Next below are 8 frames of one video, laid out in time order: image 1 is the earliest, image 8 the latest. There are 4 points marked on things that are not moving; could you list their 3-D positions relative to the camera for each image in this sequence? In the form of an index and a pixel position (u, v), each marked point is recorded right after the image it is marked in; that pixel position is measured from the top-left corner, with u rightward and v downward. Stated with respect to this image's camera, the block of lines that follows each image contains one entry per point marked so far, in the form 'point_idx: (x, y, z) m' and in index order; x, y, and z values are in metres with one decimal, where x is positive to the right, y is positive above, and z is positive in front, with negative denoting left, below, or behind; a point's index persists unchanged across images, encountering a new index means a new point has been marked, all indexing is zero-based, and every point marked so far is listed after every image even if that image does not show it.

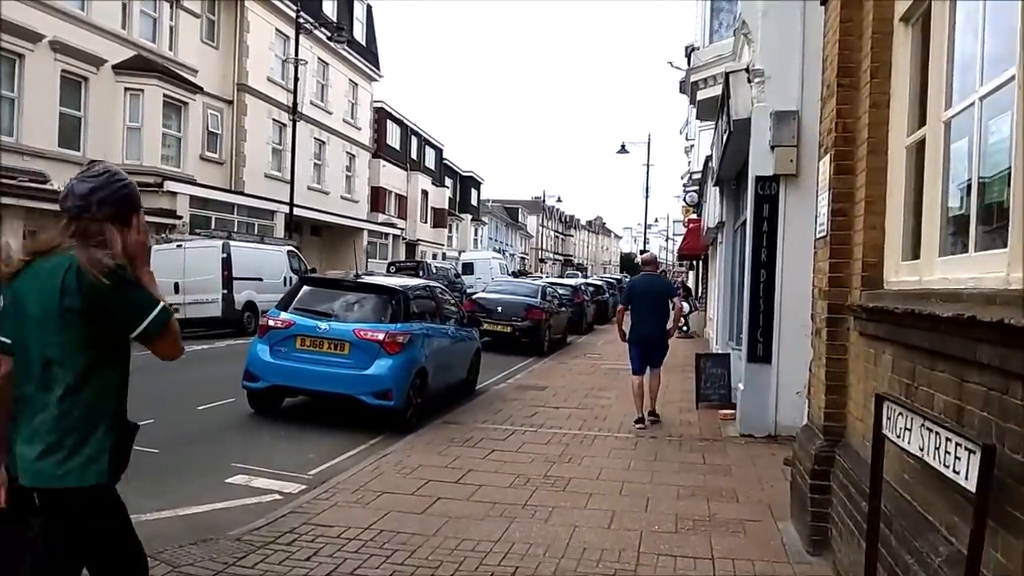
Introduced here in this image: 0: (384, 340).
0: (-1.2, -0.5, +8.0) m
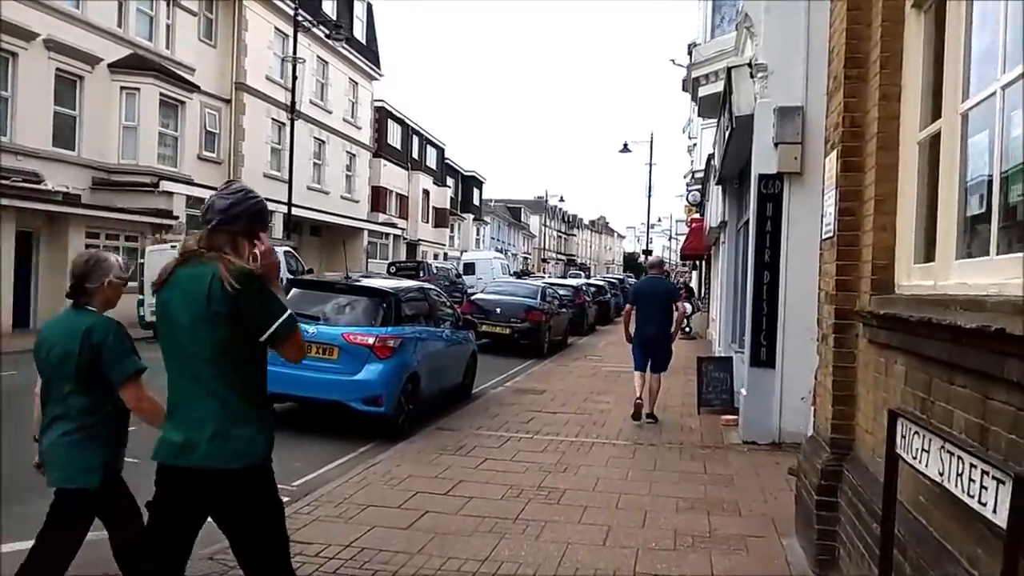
0: (-1.3, -0.5, +7.8) m
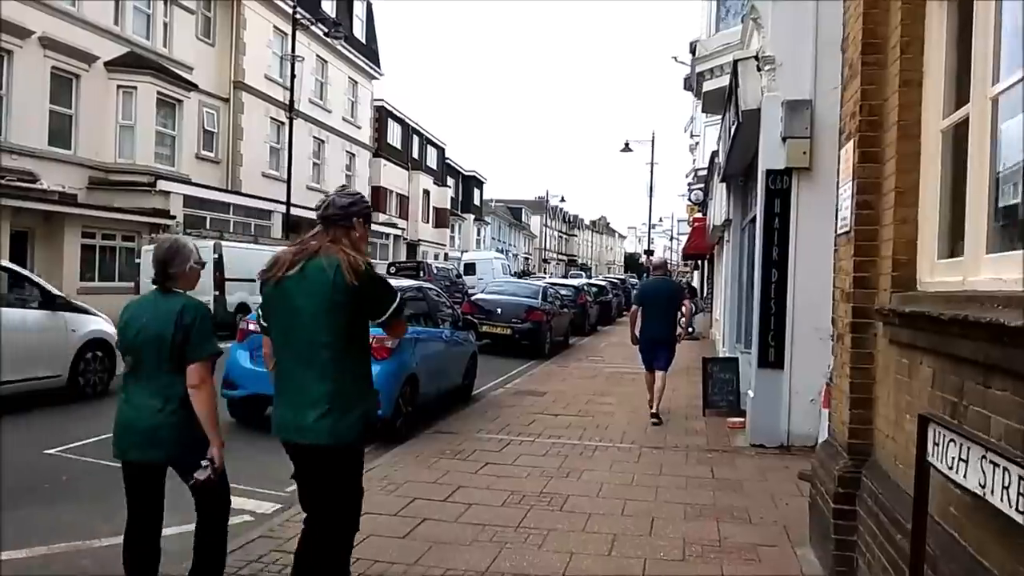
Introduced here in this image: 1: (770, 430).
0: (-1.3, -0.5, +7.5) m
1: (+2.4, -1.3, +7.9) m
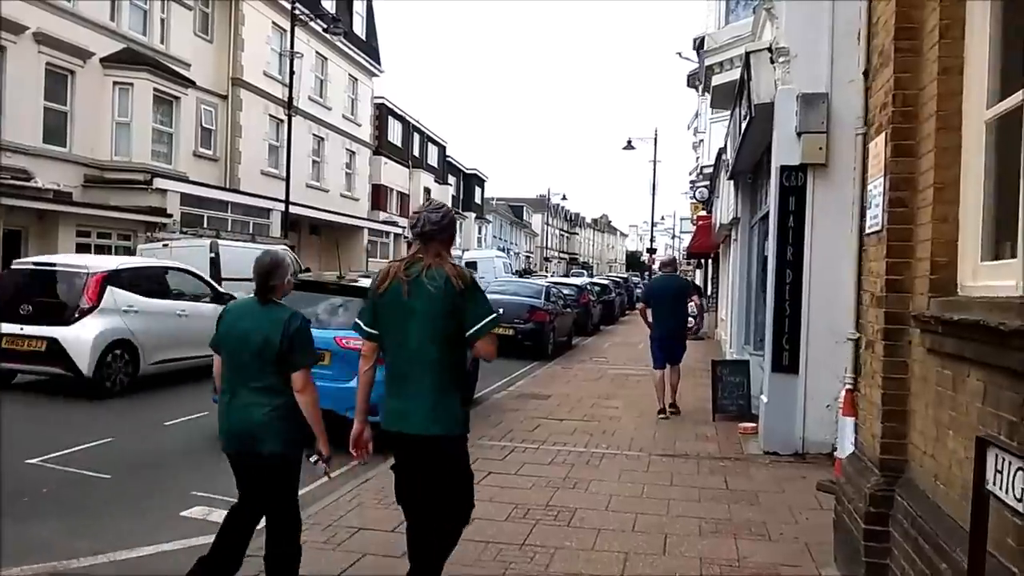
0: (-1.2, -0.5, +7.2) m
1: (+2.4, -1.3, +7.6) m
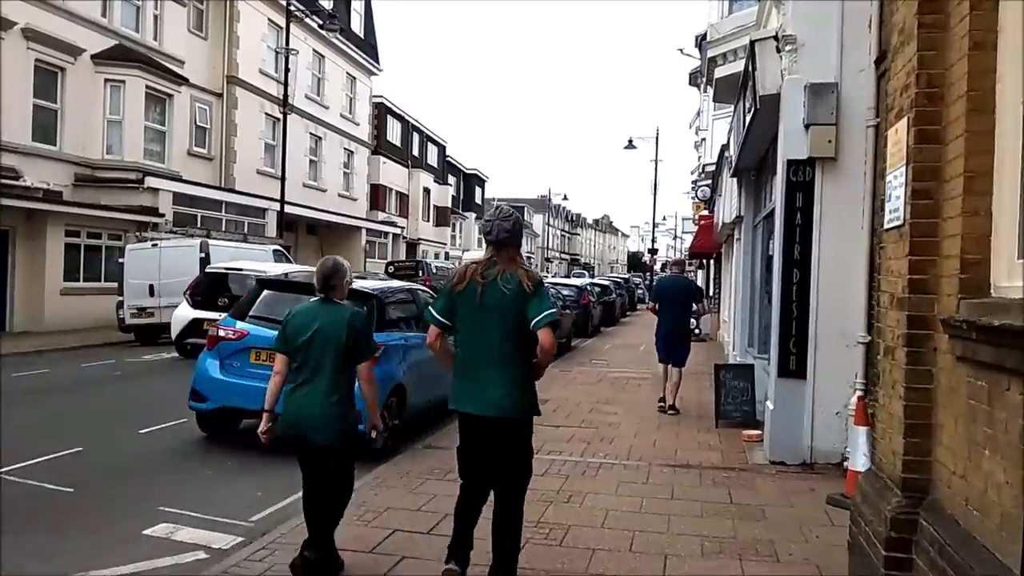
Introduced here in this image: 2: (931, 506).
0: (-1.3, -0.5, +6.9) m
1: (+2.4, -1.3, +7.3) m
2: (+1.7, -0.9, +3.5) m
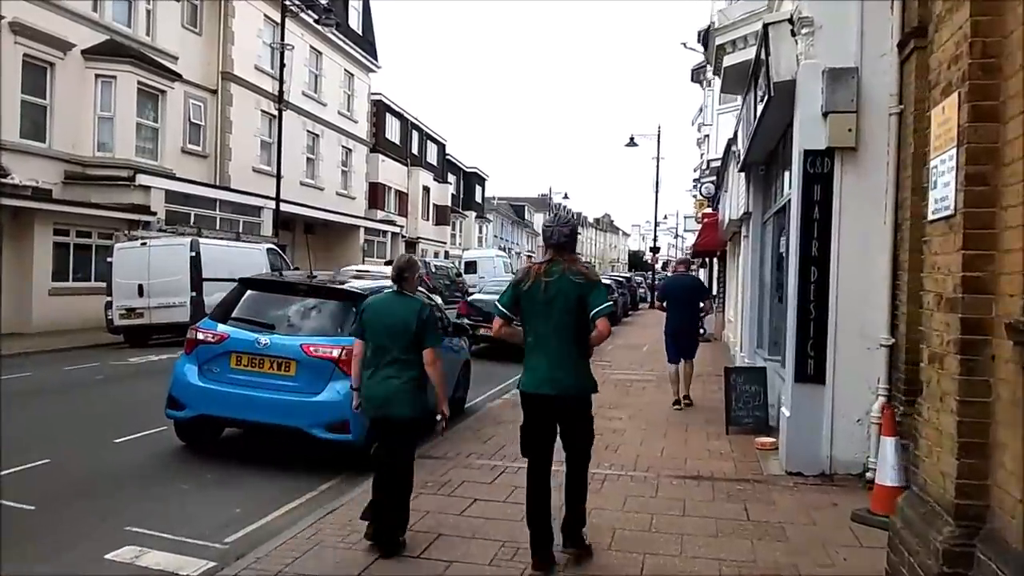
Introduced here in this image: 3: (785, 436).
0: (-1.3, -0.5, +6.4) m
1: (+2.4, -1.3, +6.8) m
2: (+1.7, -0.9, +3.0) m
3: (+2.2, -1.2, +6.9) m
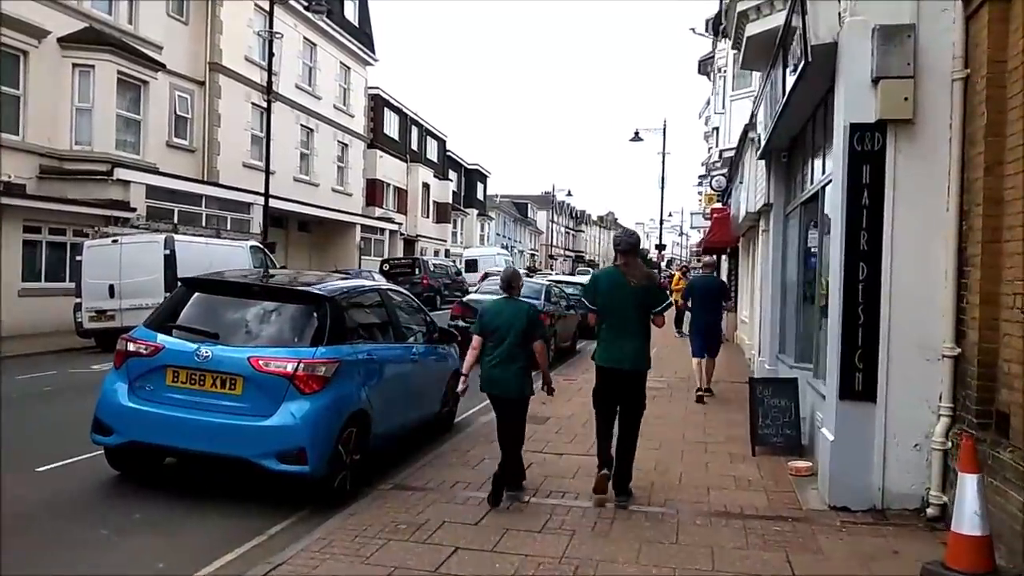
0: (-1.4, -0.5, +5.4) m
1: (+2.3, -1.3, +5.7) m
2: (+1.6, -0.9, +2.0) m
3: (+2.1, -1.2, +5.8) m
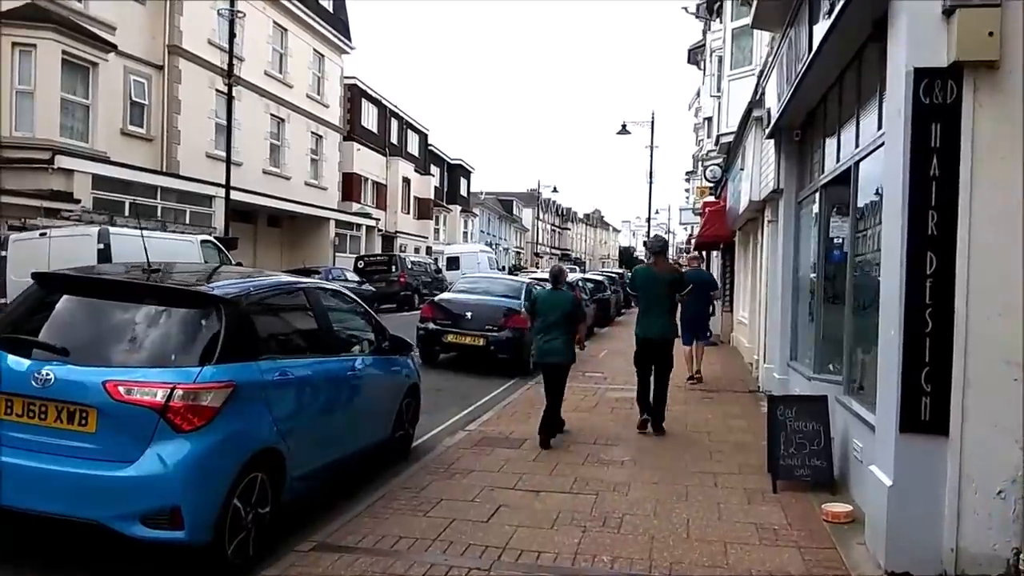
0: (-1.6, -0.5, +3.9) m
1: (+2.1, -1.3, +4.4) m
2: (+1.5, -0.9, +0.6) m
3: (+1.9, -1.2, +4.5) m
